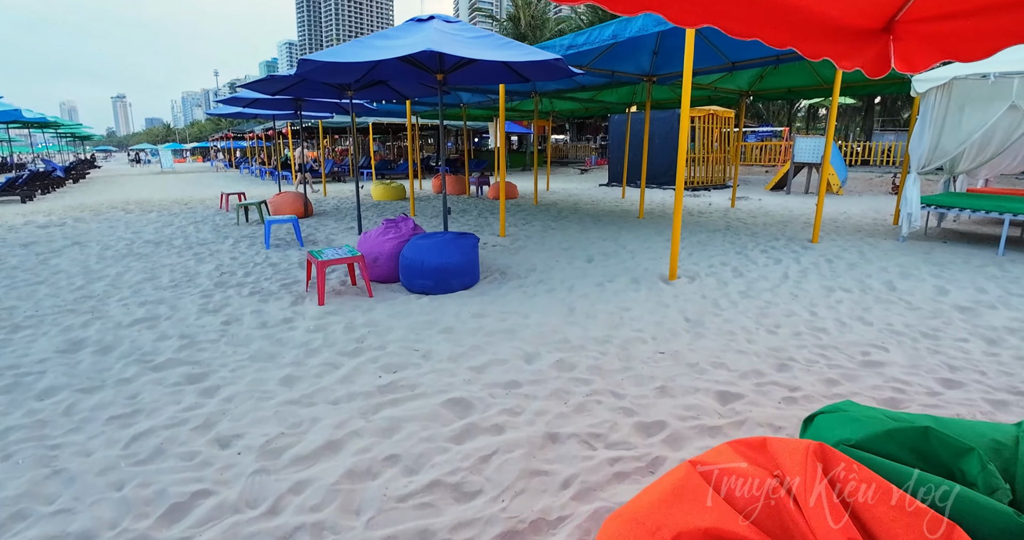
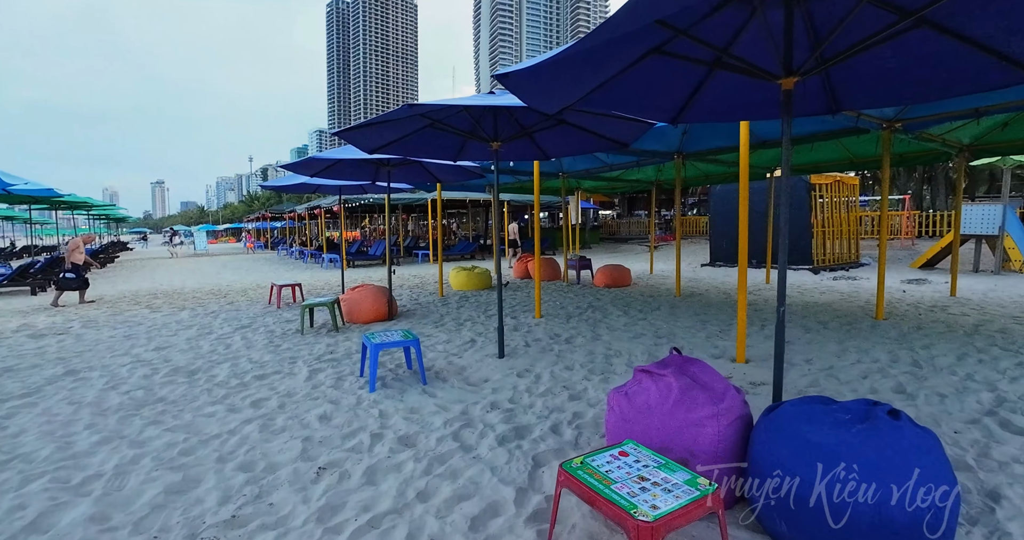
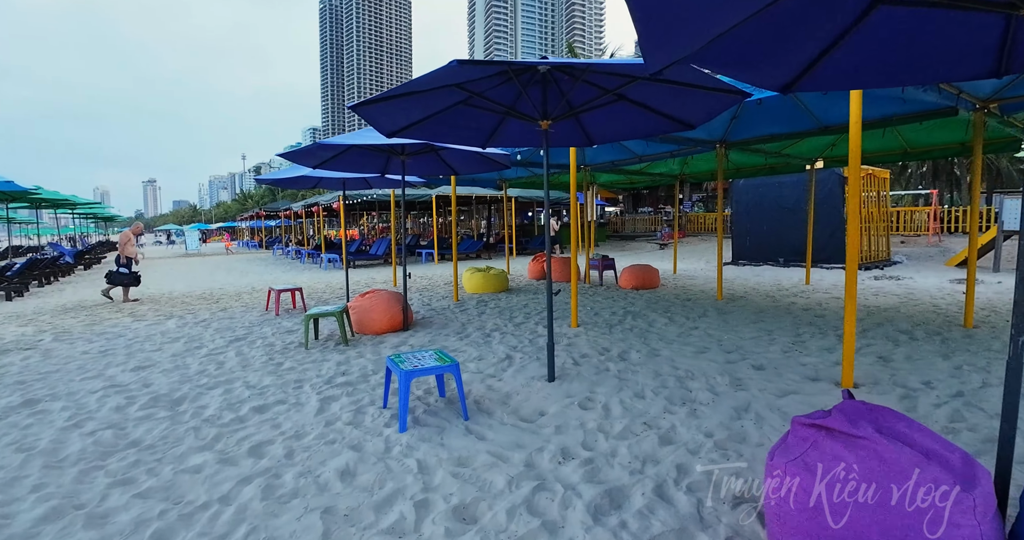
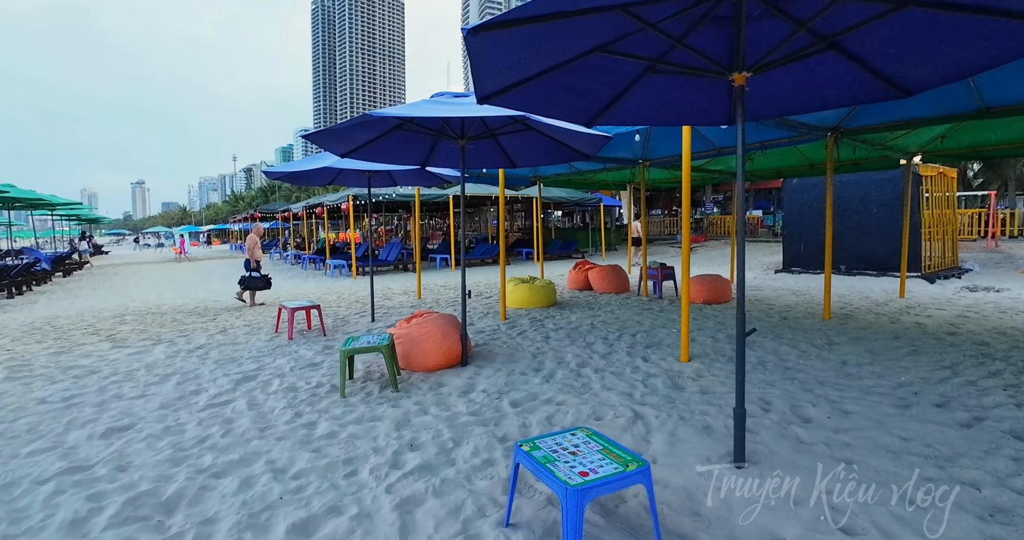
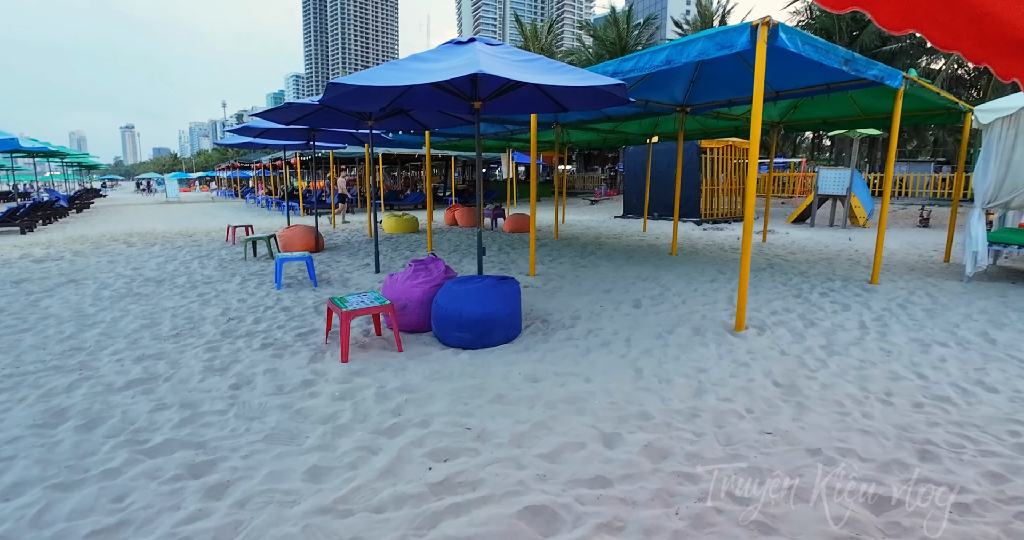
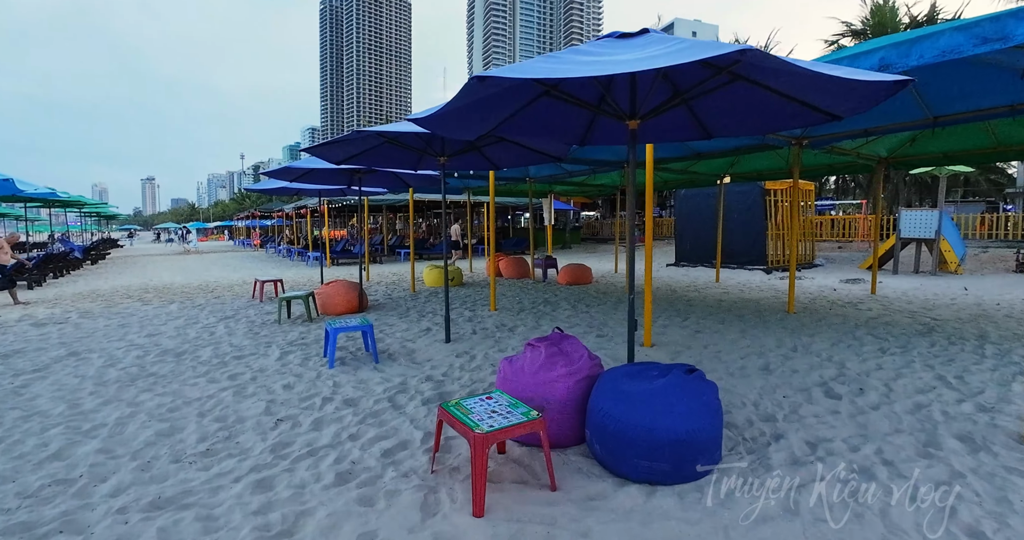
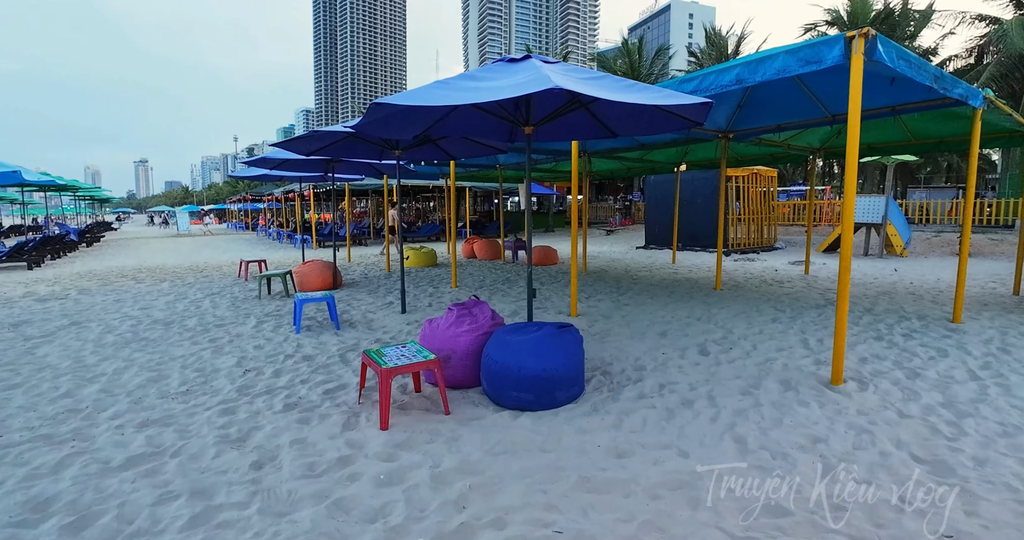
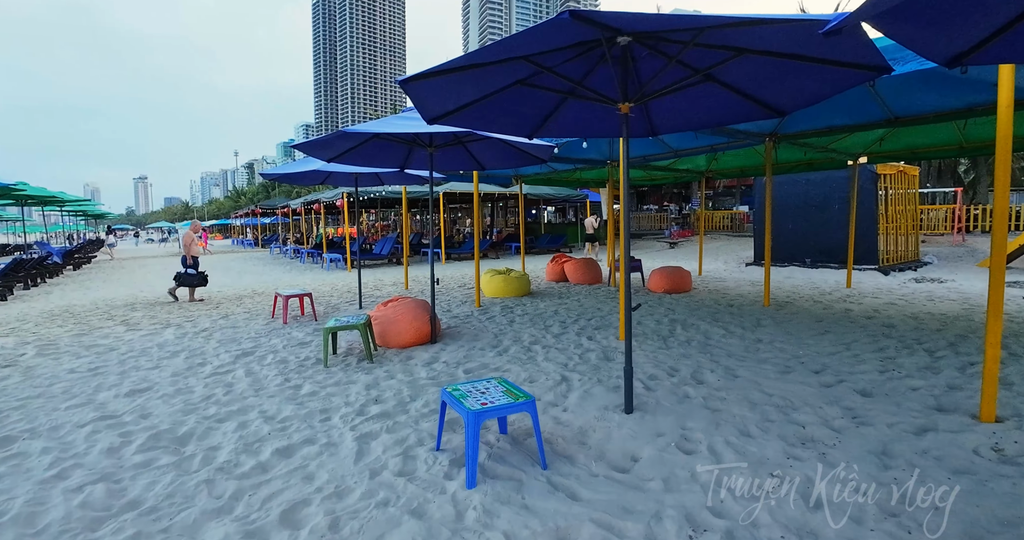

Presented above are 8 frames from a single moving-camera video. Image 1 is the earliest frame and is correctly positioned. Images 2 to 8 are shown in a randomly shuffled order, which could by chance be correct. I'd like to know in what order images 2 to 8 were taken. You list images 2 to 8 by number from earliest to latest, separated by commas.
5, 7, 6, 2, 3, 8, 4
